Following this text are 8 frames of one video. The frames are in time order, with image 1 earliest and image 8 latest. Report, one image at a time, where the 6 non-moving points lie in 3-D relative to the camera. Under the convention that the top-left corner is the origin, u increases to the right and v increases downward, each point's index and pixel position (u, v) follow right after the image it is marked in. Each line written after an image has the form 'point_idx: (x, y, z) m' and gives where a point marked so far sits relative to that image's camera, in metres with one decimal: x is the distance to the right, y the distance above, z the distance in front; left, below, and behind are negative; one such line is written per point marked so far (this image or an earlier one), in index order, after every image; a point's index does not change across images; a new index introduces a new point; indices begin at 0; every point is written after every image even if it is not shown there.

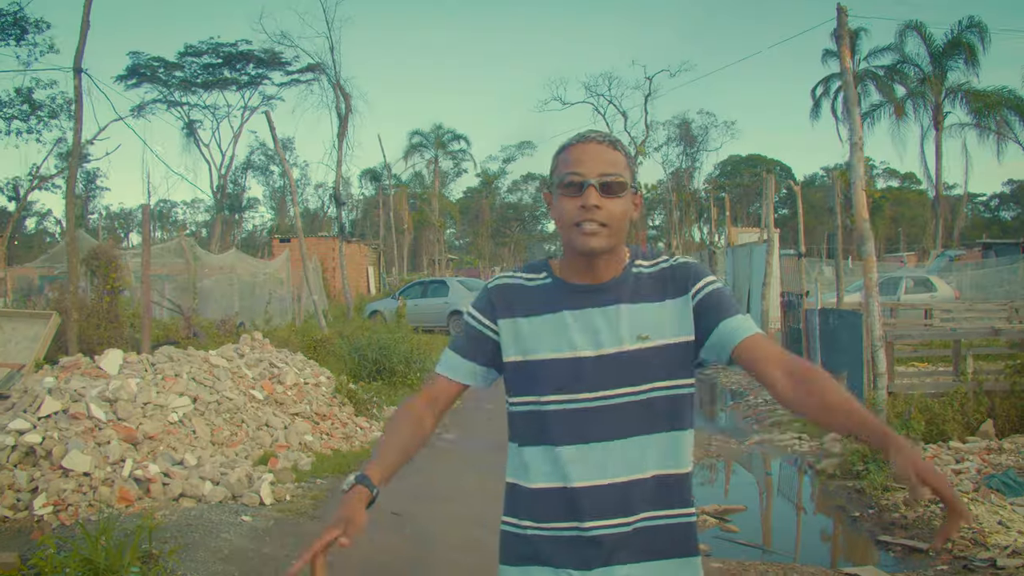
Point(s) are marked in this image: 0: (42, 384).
0: (-4.0, -0.8, +6.3) m
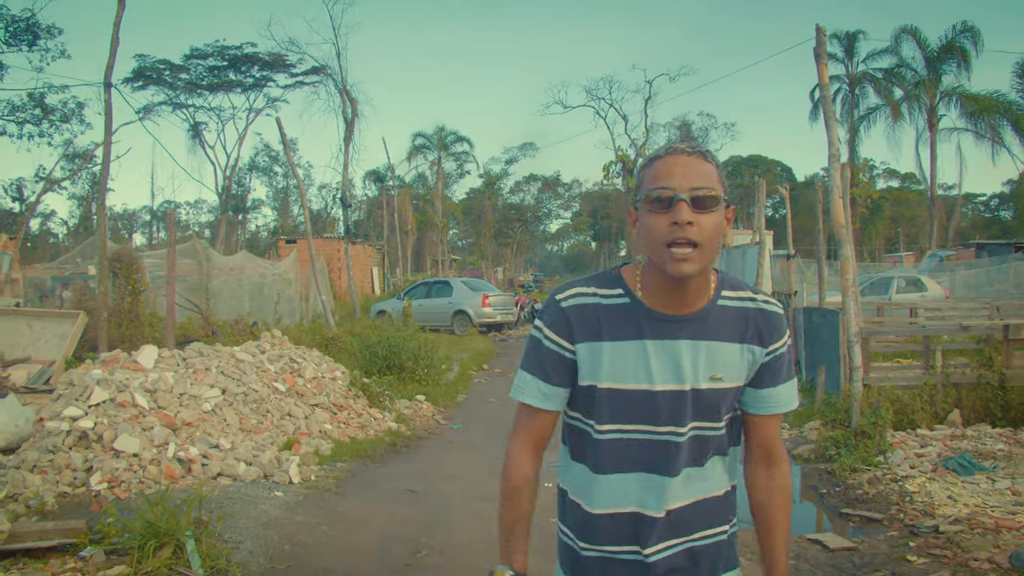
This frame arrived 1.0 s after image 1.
0: (-4.0, -0.8, +7.0) m
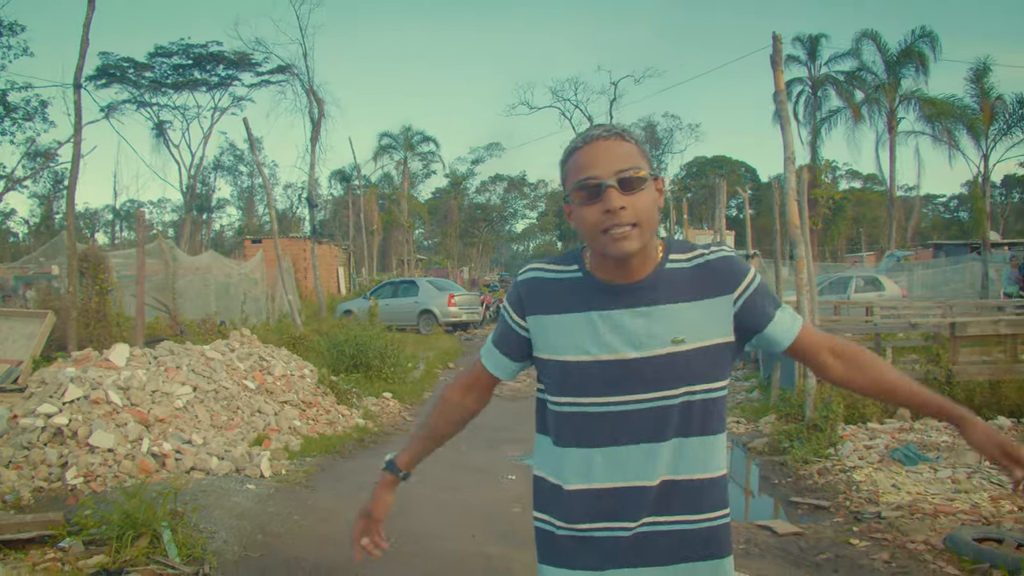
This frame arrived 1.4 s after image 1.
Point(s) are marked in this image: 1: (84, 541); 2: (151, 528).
0: (-4.3, -0.8, +7.1) m
1: (-2.8, -1.6, +4.8) m
2: (-2.3, -1.6, +4.8) m
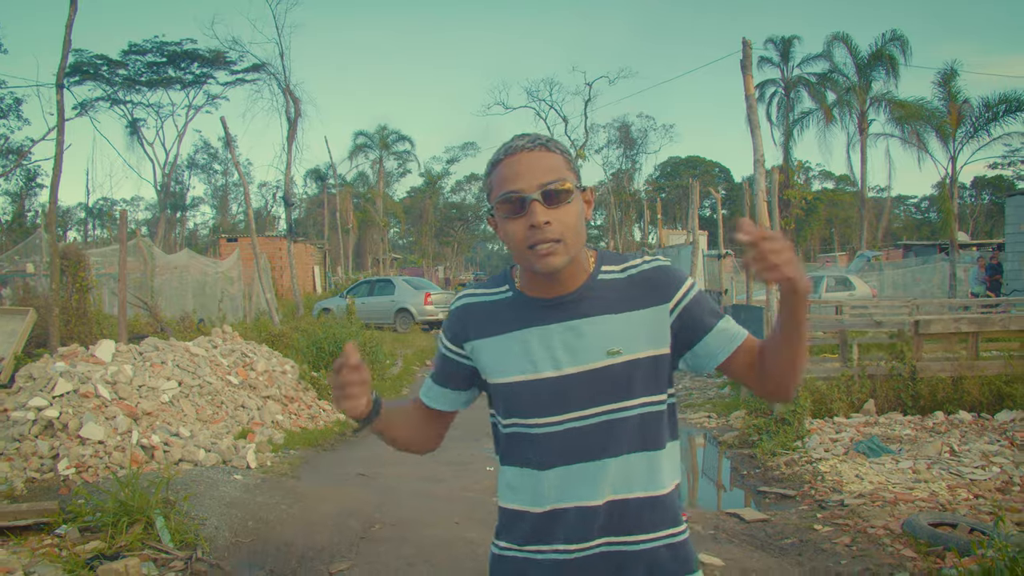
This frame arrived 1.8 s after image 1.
0: (-4.5, -0.8, +7.2) m
1: (-2.9, -1.6, +4.9) m
2: (-2.5, -1.5, +4.9) m
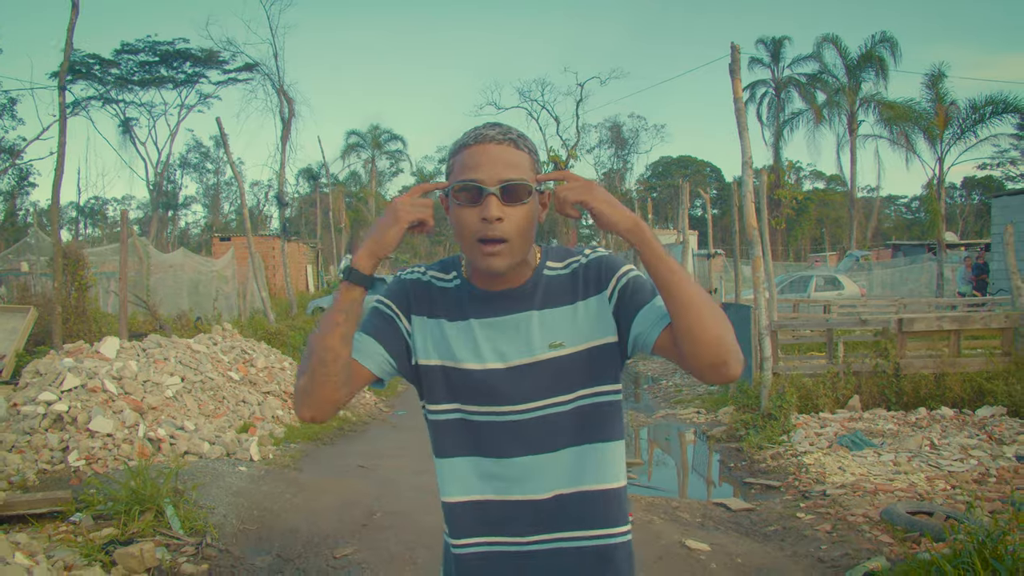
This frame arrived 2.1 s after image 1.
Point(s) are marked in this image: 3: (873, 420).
0: (-4.5, -0.8, +7.4) m
1: (-2.9, -1.6, +5.1) m
2: (-2.5, -1.5, +5.1) m
3: (+4.0, -1.5, +8.2) m
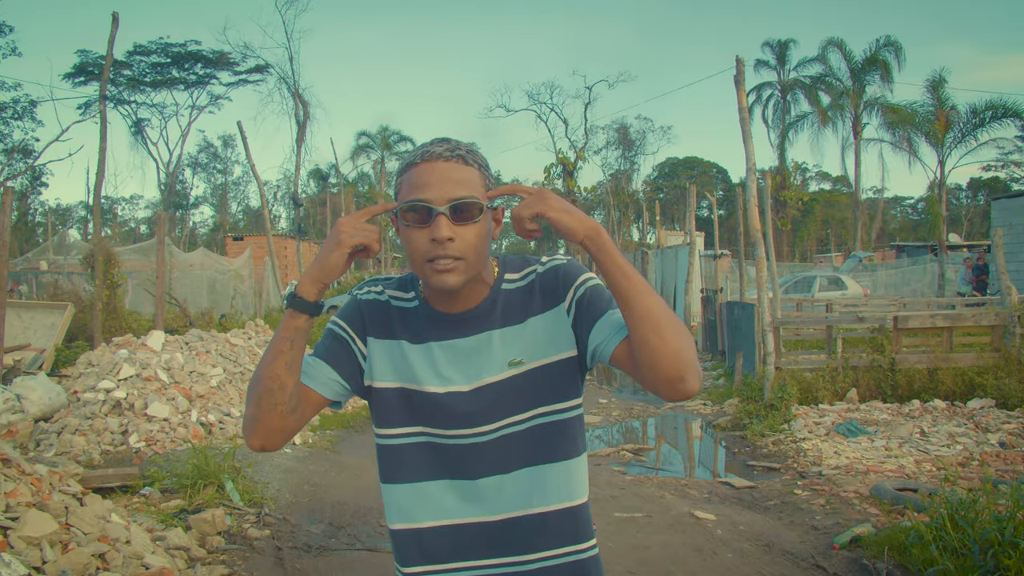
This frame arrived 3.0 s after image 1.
0: (-4.3, -0.7, +8.0) m
1: (-2.7, -1.6, +5.7) m
2: (-2.3, -1.5, +5.7) m
3: (+4.3, -1.5, +8.8) m
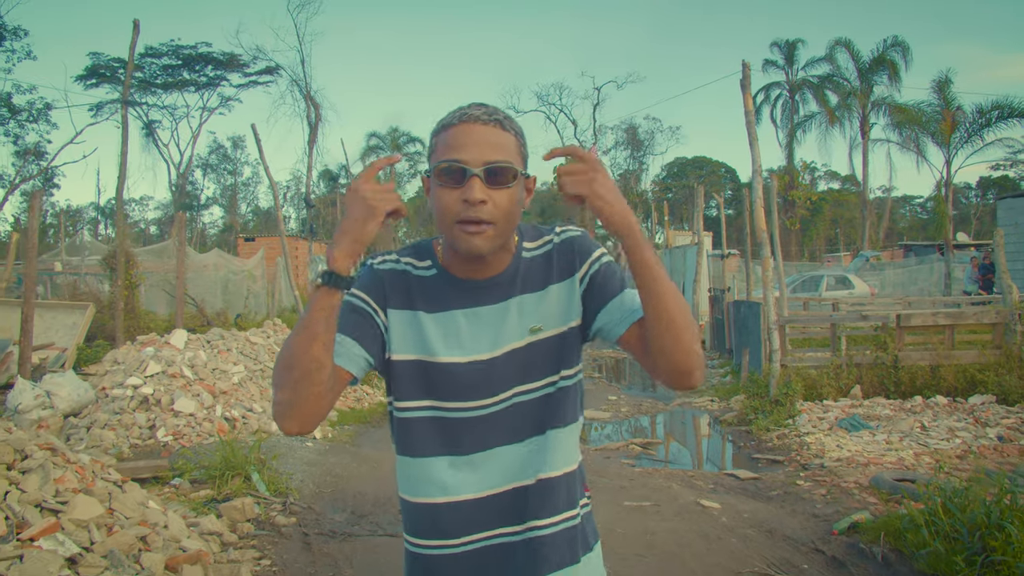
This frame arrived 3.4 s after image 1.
0: (-4.2, -0.7, +8.3) m
1: (-2.6, -1.6, +6.0) m
2: (-2.2, -1.5, +6.0) m
3: (+4.4, -1.5, +9.0) m
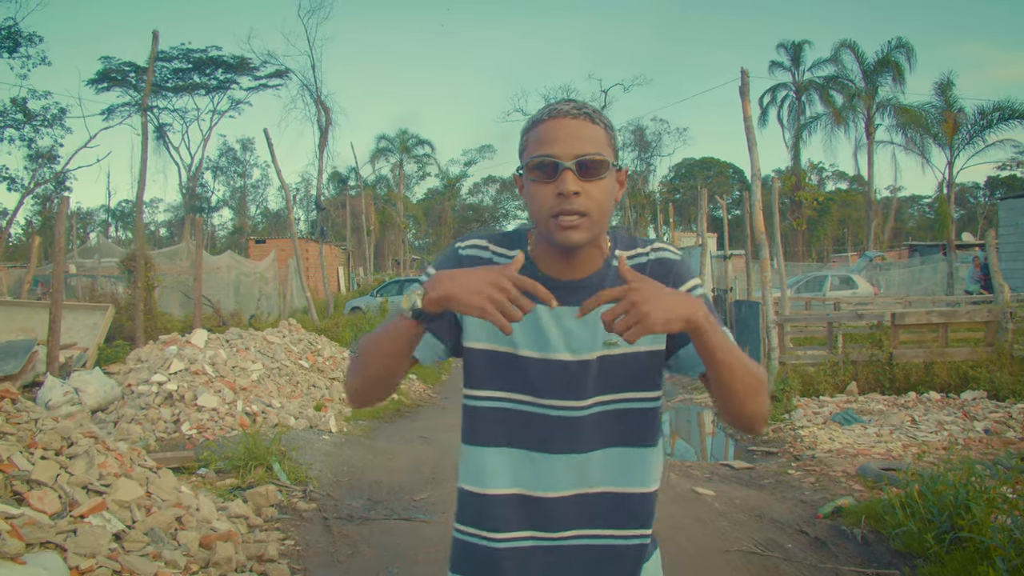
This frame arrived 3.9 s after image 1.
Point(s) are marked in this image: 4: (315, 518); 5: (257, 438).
0: (-4.1, -0.7, +8.7) m
1: (-2.6, -1.6, +6.4) m
2: (-2.1, -1.5, +6.4) m
3: (+4.5, -1.4, +9.3) m
4: (-1.5, -1.7, +5.5) m
5: (-2.4, -1.4, +6.7) m
